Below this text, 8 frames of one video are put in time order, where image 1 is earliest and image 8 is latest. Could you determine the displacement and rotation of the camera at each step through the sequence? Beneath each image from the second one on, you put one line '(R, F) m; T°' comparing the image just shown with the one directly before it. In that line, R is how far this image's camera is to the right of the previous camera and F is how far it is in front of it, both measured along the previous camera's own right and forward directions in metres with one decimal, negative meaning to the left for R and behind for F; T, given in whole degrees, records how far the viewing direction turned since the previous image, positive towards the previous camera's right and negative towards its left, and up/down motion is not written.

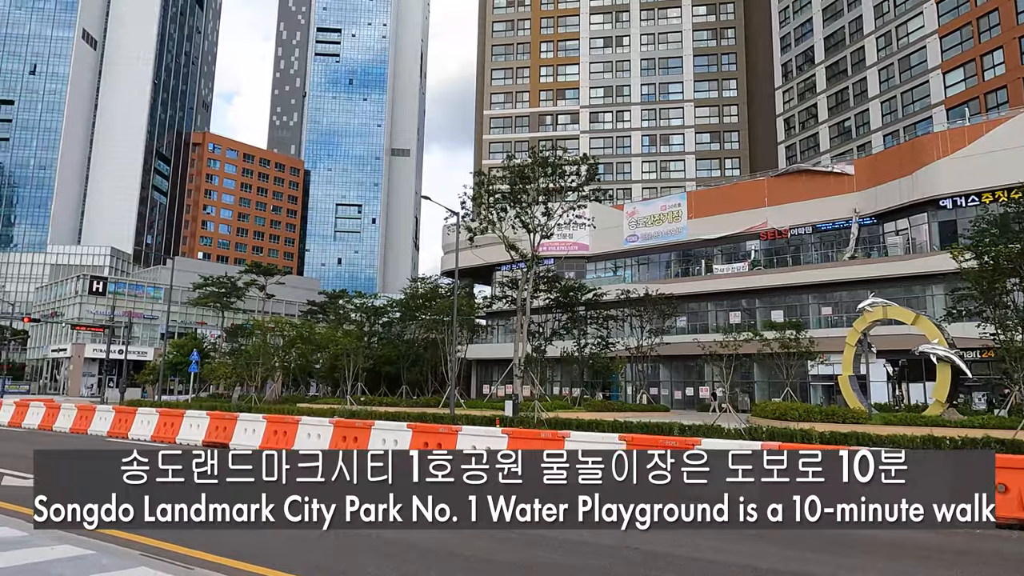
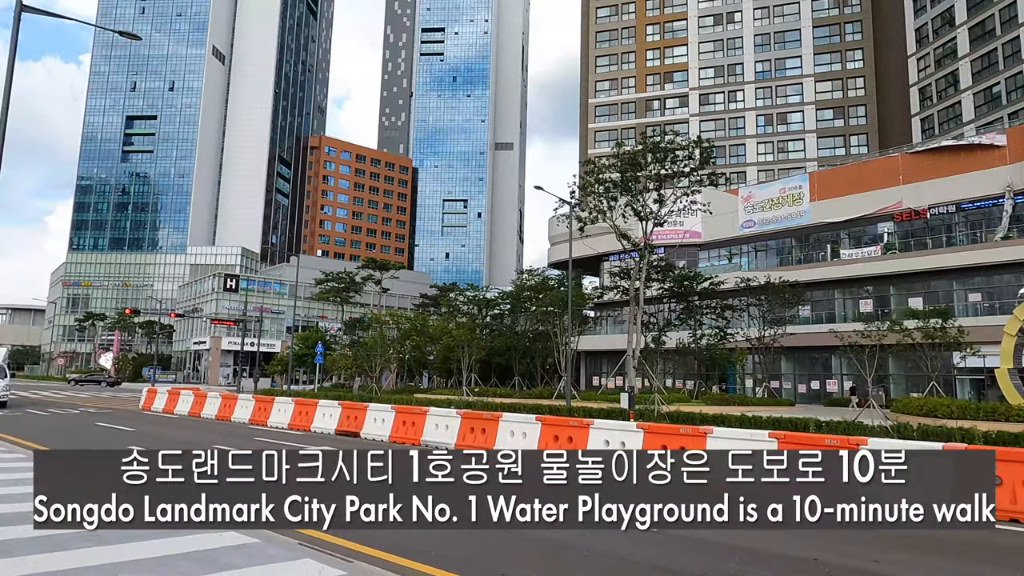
(-0.5, +0.4) m; -9°
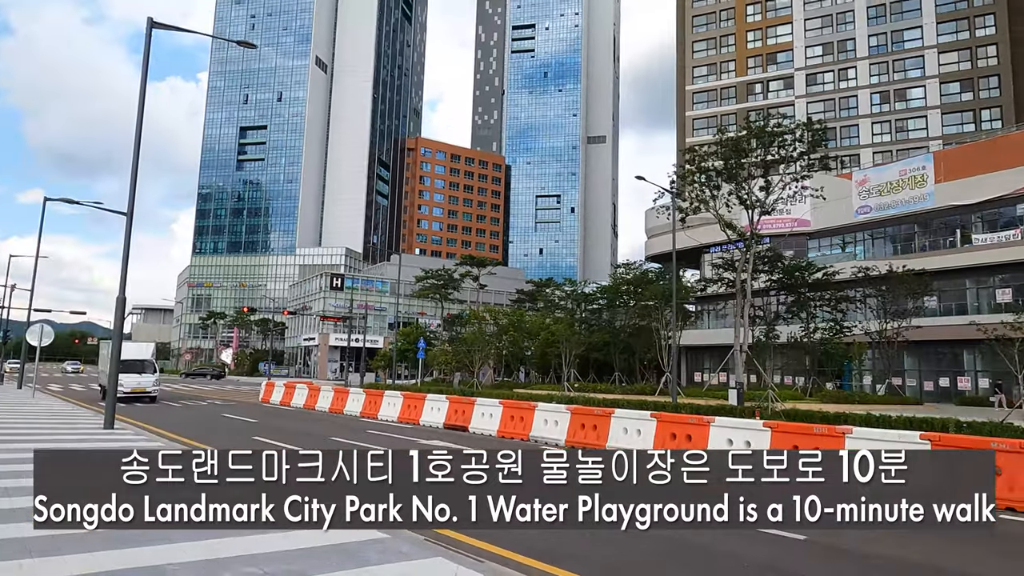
(-0.3, +0.3) m; -8°
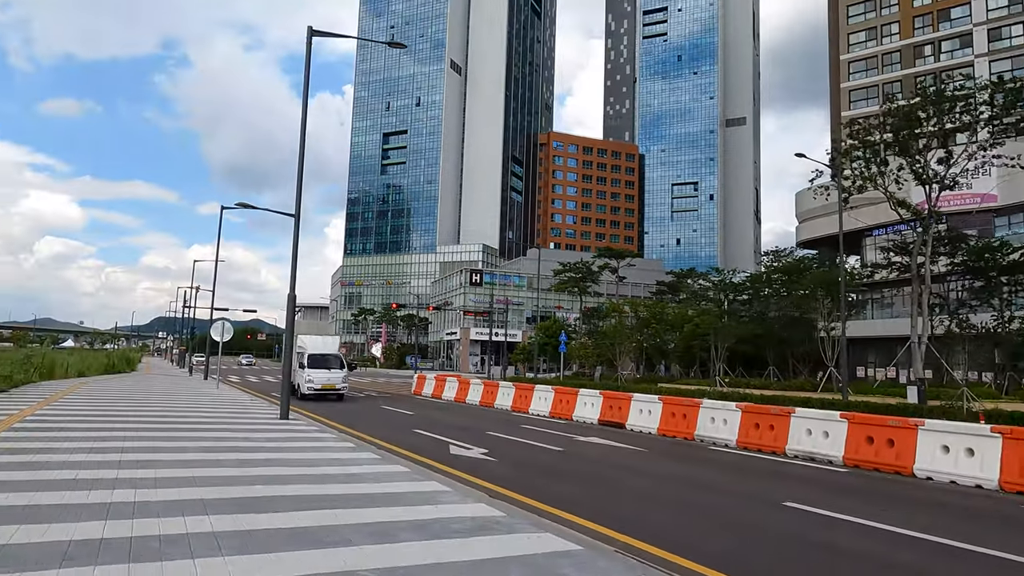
(-0.5, +0.5) m; -11°
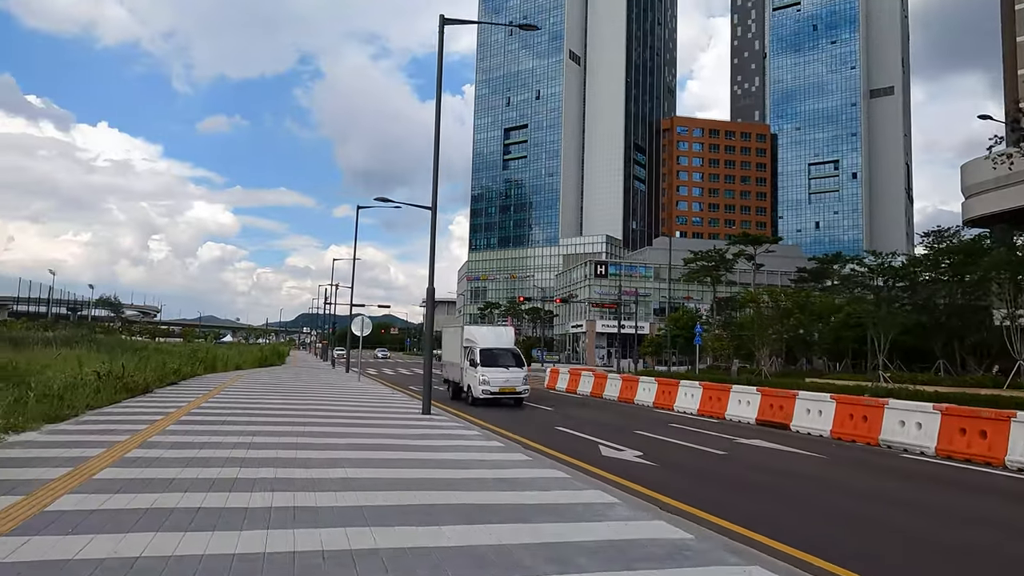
(-0.5, +0.8) m; -10°
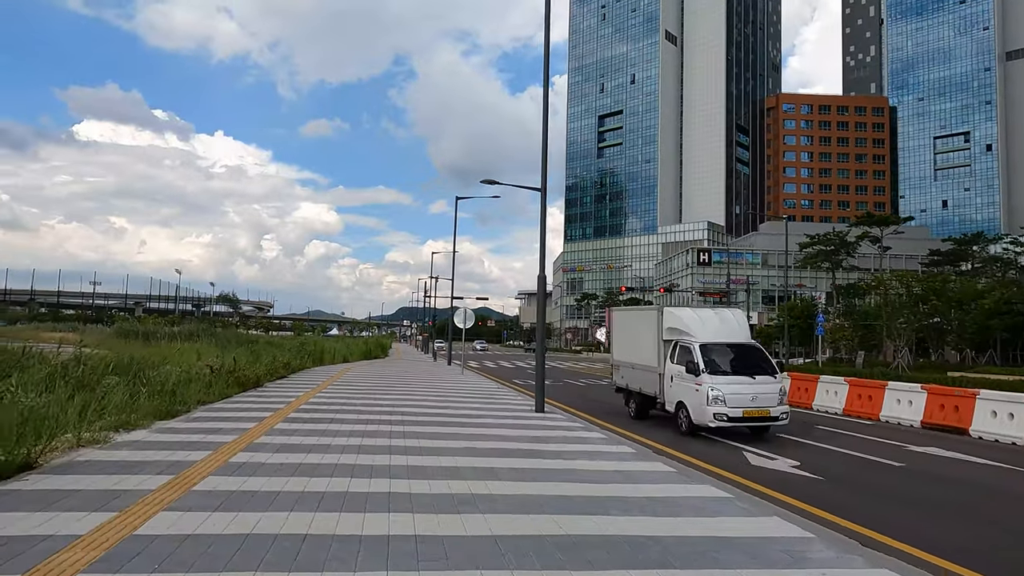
(-0.5, +1.2) m; -8°
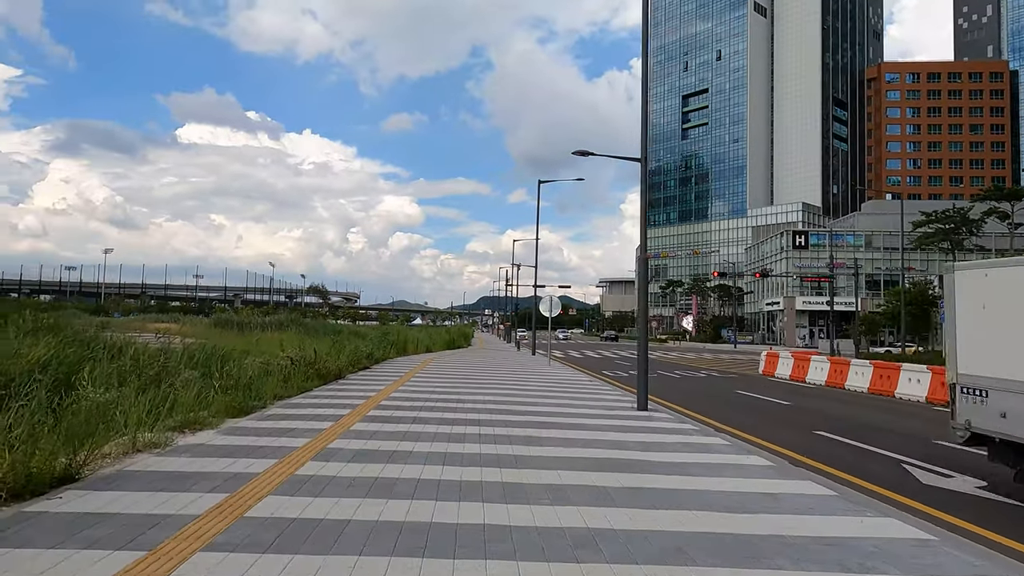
(-0.3, +1.4) m; -7°
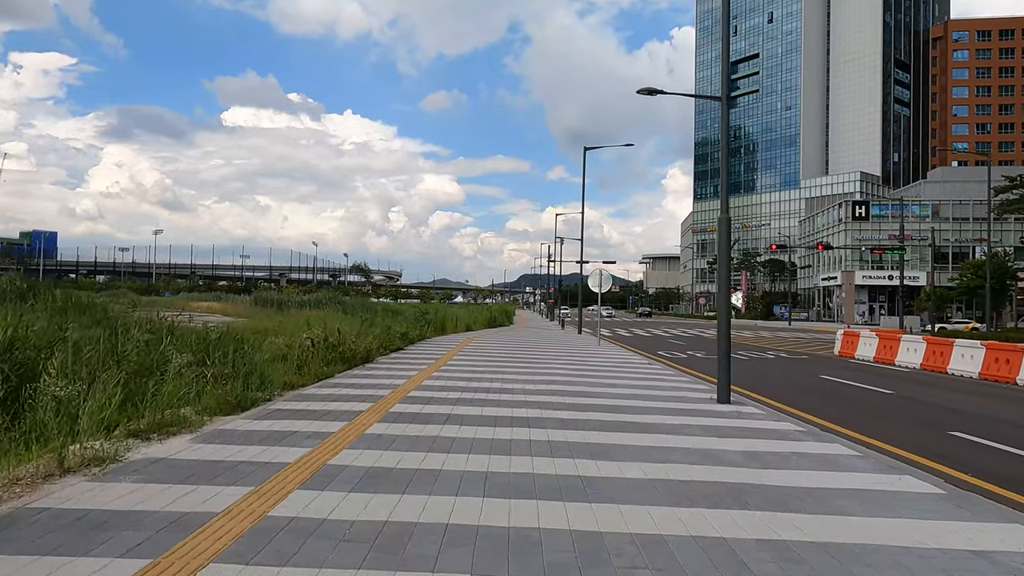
(-0.2, +2.1) m; -3°
